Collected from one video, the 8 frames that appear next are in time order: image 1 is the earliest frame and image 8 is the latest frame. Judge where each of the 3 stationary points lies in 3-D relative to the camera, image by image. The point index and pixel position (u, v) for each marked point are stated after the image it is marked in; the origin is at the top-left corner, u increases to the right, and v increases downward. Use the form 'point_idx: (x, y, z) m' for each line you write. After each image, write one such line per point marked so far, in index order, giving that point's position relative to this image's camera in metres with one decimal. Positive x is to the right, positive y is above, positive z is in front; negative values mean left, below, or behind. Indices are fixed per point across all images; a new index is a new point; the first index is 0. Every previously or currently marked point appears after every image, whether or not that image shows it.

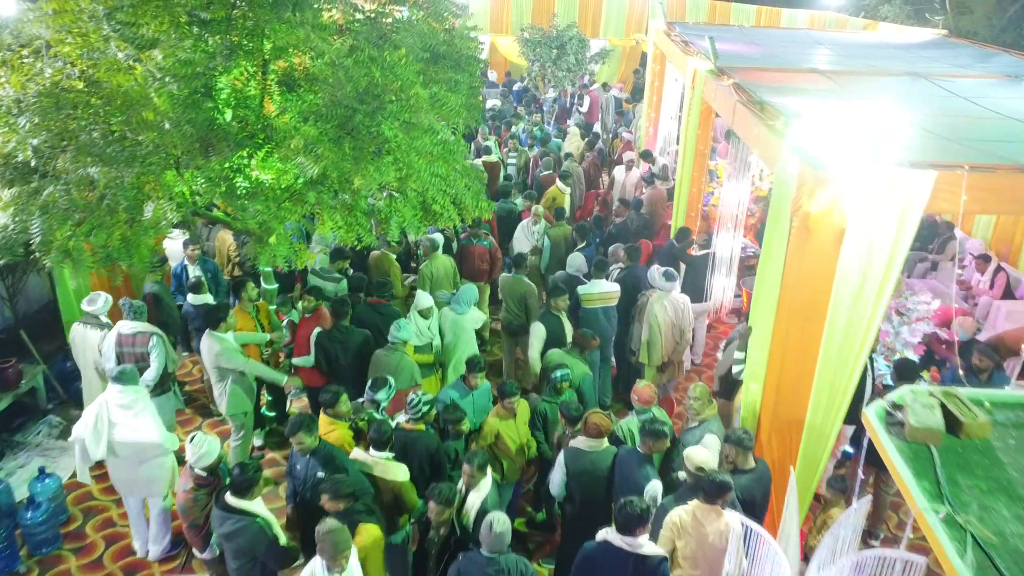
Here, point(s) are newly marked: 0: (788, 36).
0: (+4.3, +3.9, +11.0) m
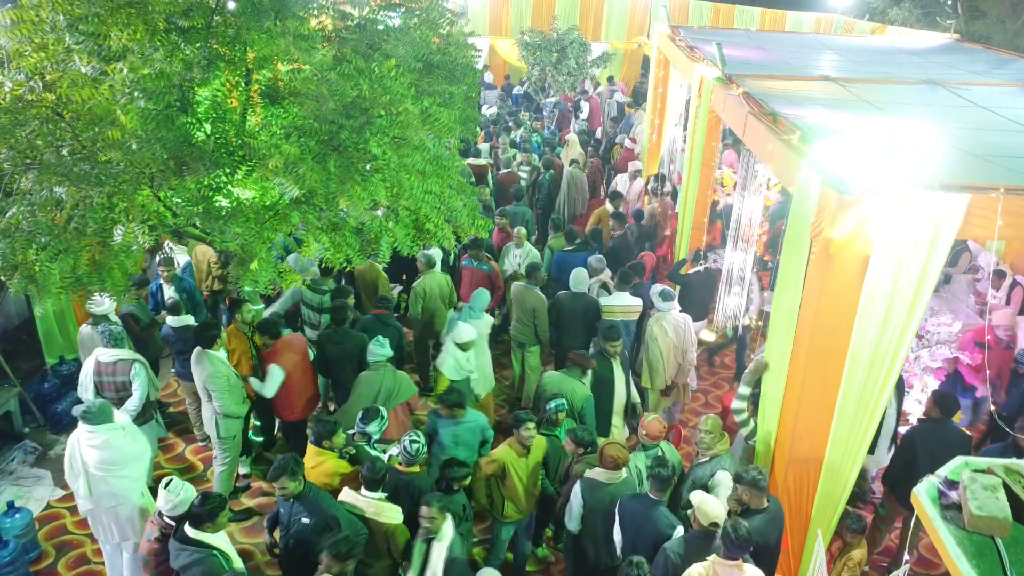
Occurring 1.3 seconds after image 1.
0: (+4.3, +3.7, +10.7) m
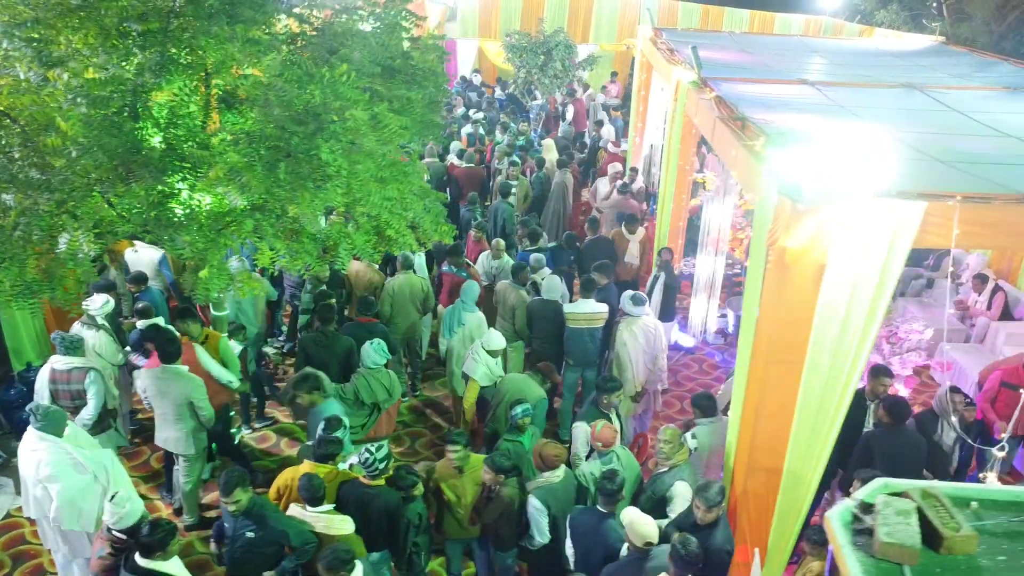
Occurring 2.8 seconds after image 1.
0: (+4.0, +3.7, +10.6) m
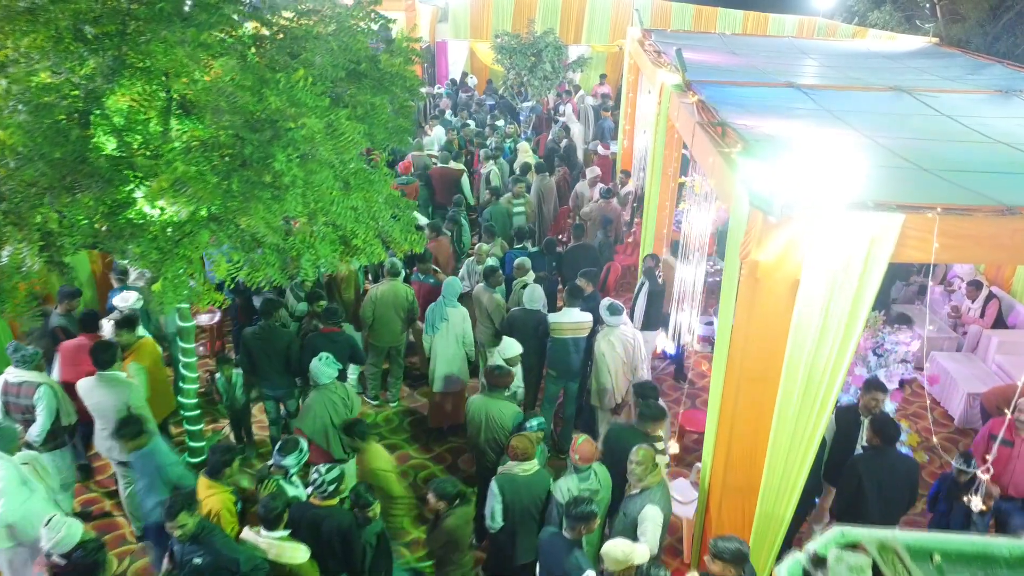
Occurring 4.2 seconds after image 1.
0: (+3.8, +3.6, +10.5) m
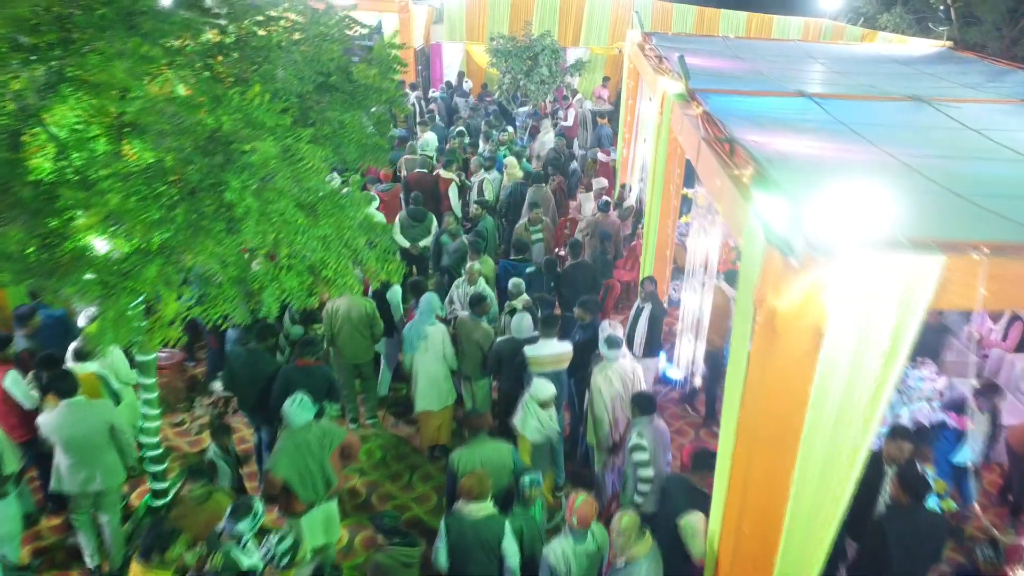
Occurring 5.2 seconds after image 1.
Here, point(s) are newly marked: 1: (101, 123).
0: (+3.8, +3.4, +10.1) m
1: (-1.9, +0.7, +3.3) m
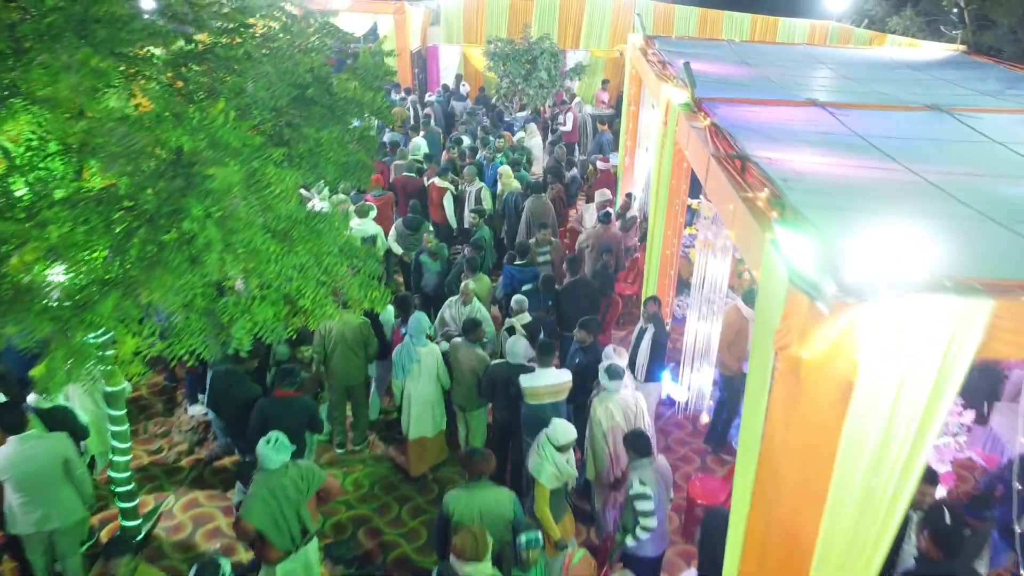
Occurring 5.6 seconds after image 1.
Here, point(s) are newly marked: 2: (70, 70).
0: (+3.7, +3.2, +9.7) m
1: (-2.0, +0.6, +3.0) m
2: (-1.8, +0.9, +2.9) m
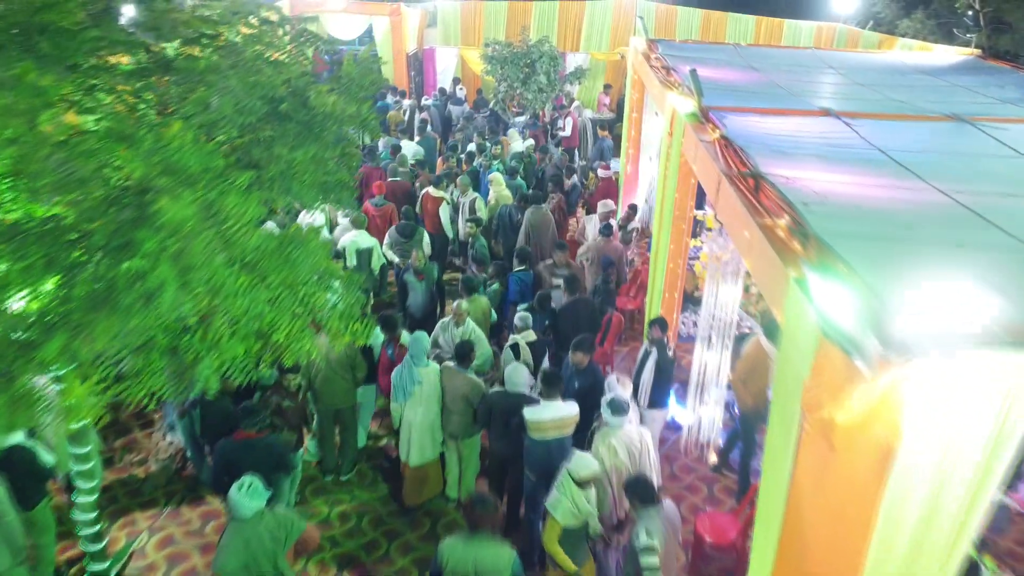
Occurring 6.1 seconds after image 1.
0: (+3.7, +3.1, +9.4) m
1: (-2.0, +0.4, +2.6) m
2: (-1.8, +0.7, +2.6) m
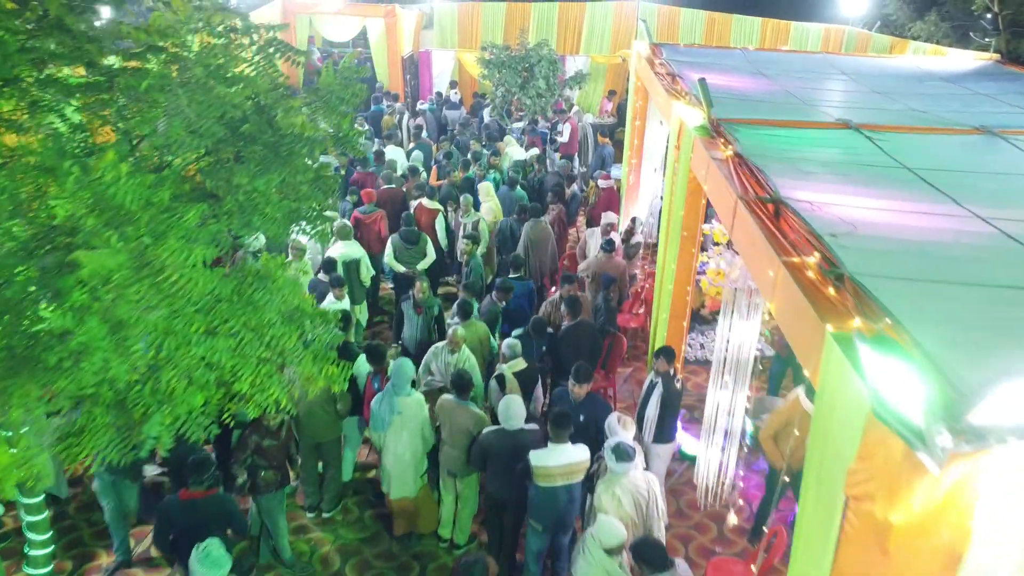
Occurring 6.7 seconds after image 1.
0: (+3.7, +2.9, +9.0) m
1: (-2.0, +0.2, +2.2) m
2: (-1.9, +0.5, +2.2) m
